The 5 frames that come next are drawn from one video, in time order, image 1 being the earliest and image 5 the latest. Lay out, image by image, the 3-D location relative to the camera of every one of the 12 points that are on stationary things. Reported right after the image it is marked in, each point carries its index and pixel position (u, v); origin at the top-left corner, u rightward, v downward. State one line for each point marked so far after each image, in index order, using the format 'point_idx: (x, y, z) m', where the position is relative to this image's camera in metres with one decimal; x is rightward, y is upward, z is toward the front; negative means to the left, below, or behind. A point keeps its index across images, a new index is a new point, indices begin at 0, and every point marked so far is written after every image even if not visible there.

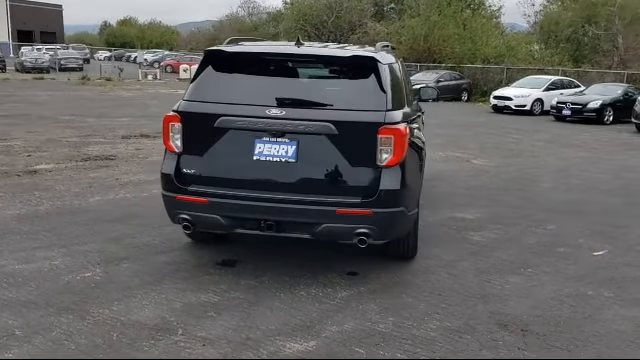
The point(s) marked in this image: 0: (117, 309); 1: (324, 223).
0: (-1.6, -1.0, +4.6) m
1: (0.0, -0.3, +4.8) m
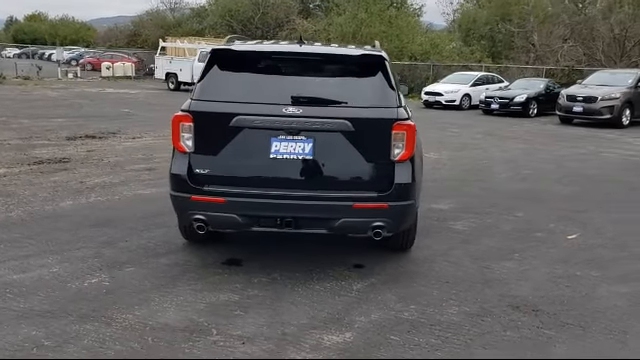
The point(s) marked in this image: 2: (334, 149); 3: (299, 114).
0: (-1.4, -1.0, +4.5) m
1: (+0.2, -0.3, +4.9) m
2: (+0.1, +0.3, +4.9) m
3: (-0.2, +0.5, +4.9) m
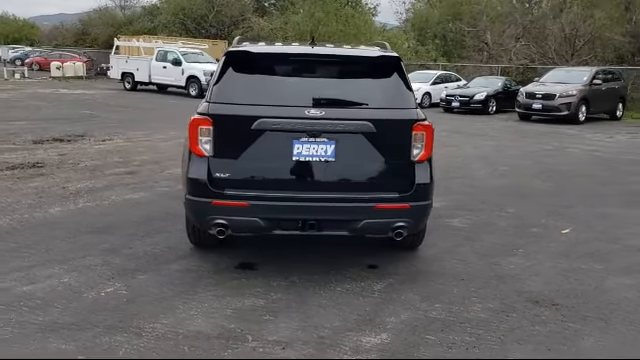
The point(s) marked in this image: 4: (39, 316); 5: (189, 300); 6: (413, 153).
0: (-1.1, -1.1, +4.4) m
1: (+0.4, -0.3, +5.0) m
2: (+0.3, +0.3, +4.9) m
3: (0.0, +0.5, +4.8) m
4: (-2.1, -1.0, +4.4) m
5: (-1.1, -1.0, +4.8) m
6: (+0.8, +0.2, +5.0) m
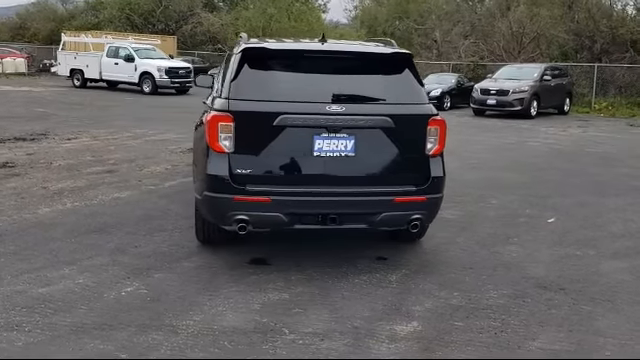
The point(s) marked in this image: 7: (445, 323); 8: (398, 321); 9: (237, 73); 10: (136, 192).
0: (-0.9, -1.0, +4.4) m
1: (+0.5, -0.3, +5.1) m
2: (+0.5, +0.3, +5.0) m
3: (+0.2, +0.6, +4.9) m
4: (-1.9, -1.0, +4.4) m
5: (-0.9, -0.9, +4.8) m
6: (+0.9, +0.3, +5.2) m
7: (+0.9, -1.1, +4.4) m
8: (+0.6, -1.1, +4.4) m
9: (-0.7, +0.9, +5.1) m
10: (-2.6, -0.2, +8.5) m
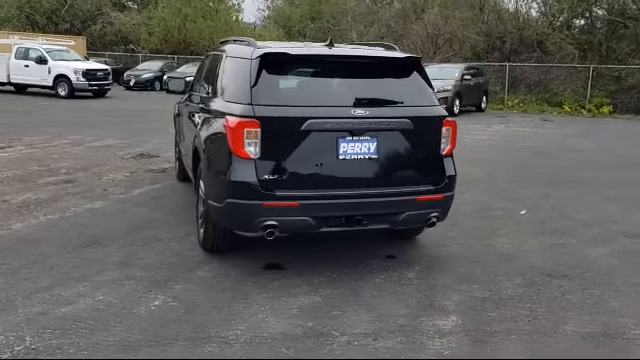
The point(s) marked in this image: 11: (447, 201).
0: (-0.6, -1.1, +4.4) m
1: (+0.7, -0.3, +5.2) m
2: (+0.7, +0.3, +5.2) m
3: (+0.4, +0.6, +5.0) m
4: (-1.5, -1.1, +4.2) m
5: (-0.6, -1.0, +4.8) m
6: (+1.1, +0.3, +5.4) m
7: (+1.3, -1.1, +4.7) m
8: (+0.9, -1.1, +4.6) m
9: (-0.6, +0.9, +5.1) m
10: (-2.9, -0.3, +8.1) m
11: (+1.2, -0.2, +5.4) m
